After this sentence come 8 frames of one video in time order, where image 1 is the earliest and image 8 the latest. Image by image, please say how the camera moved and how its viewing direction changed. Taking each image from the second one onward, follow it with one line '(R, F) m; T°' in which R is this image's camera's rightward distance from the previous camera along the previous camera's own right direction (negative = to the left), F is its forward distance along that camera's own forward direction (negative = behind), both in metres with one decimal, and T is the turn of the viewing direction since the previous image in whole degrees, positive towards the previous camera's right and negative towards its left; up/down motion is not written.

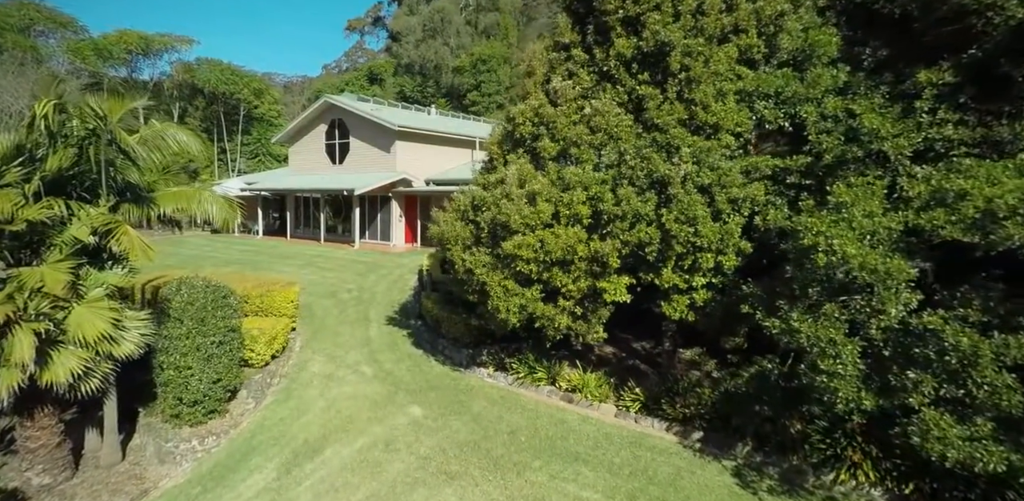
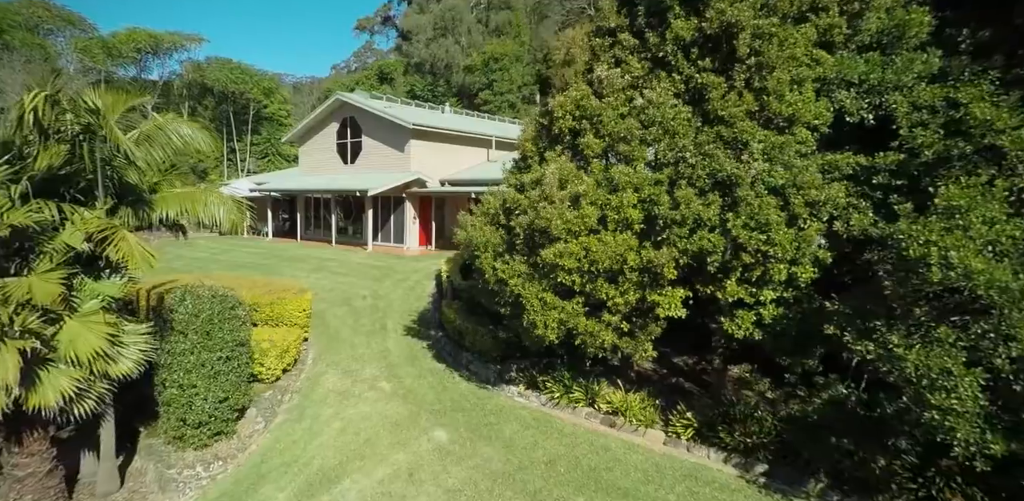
(-0.4, +0.9) m; -1°
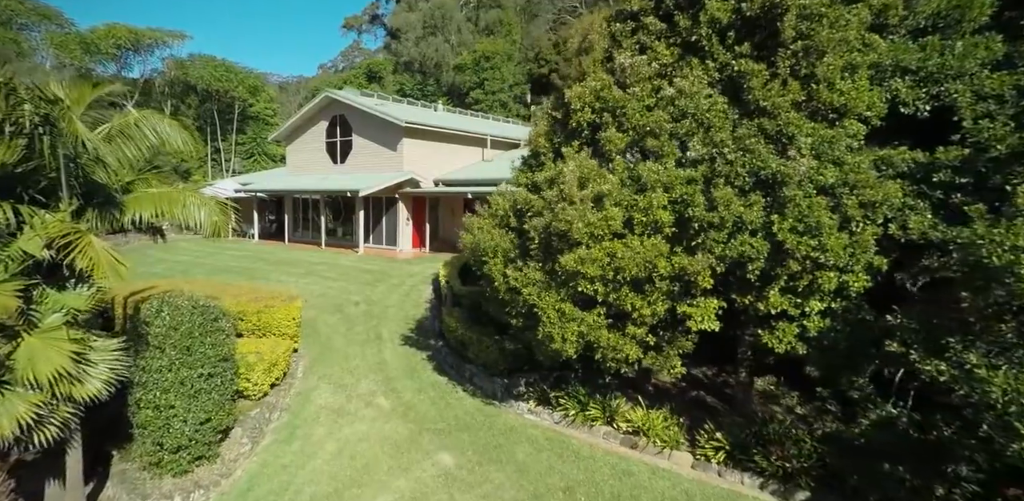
(-0.3, +0.8) m; +1°
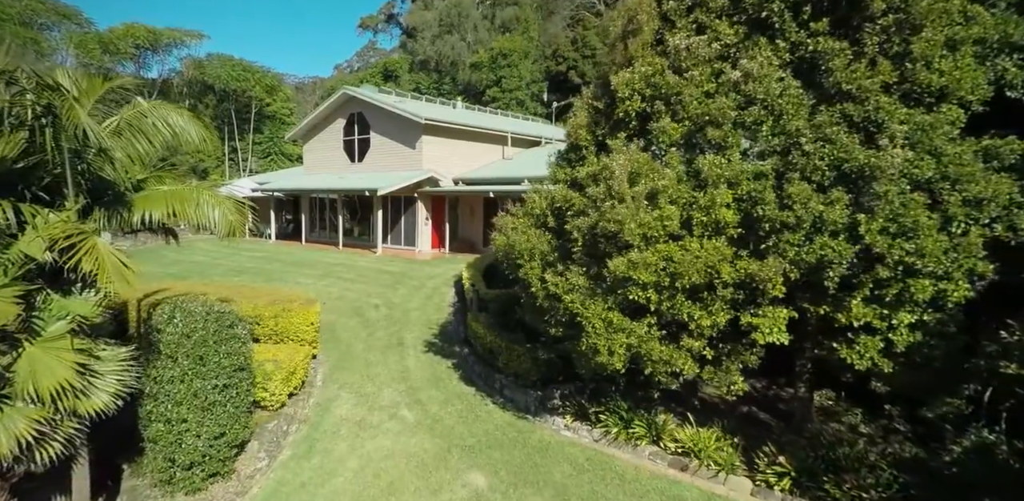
(-0.3, +0.7) m; -1°
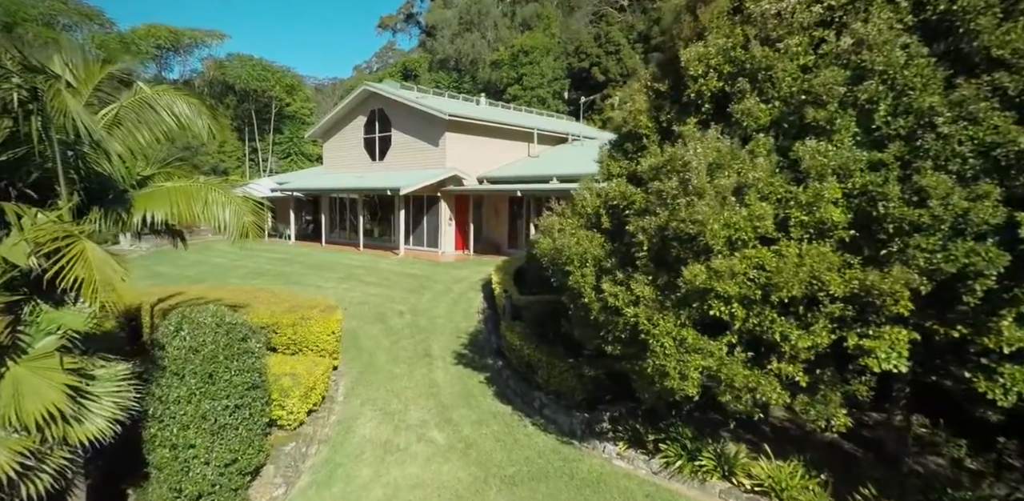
(-0.4, +1.0) m; -2°
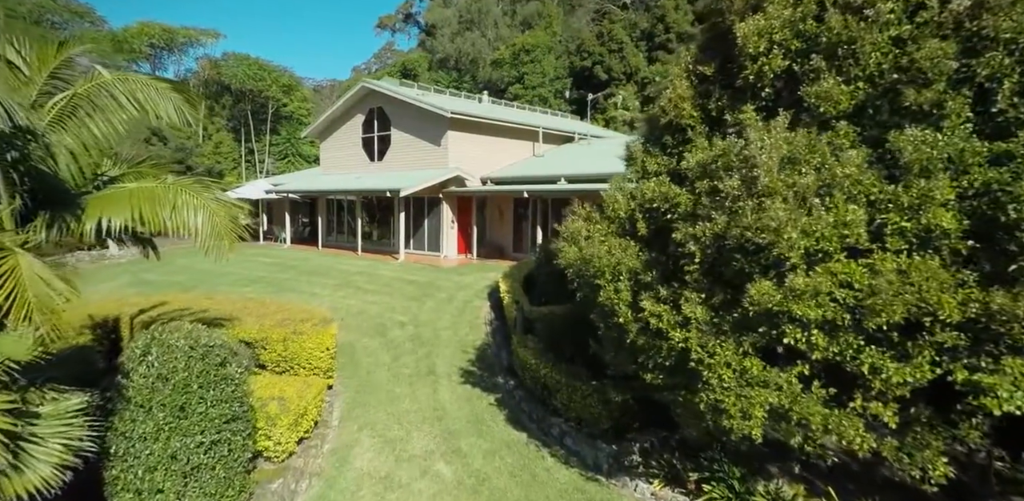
(-0.2, +1.0) m; 0°
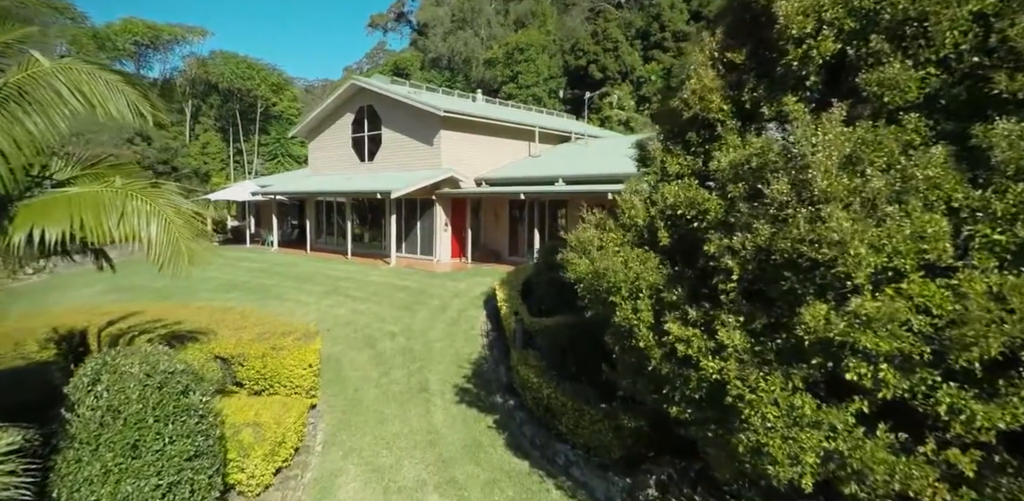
(-0.1, +0.7) m; +1°
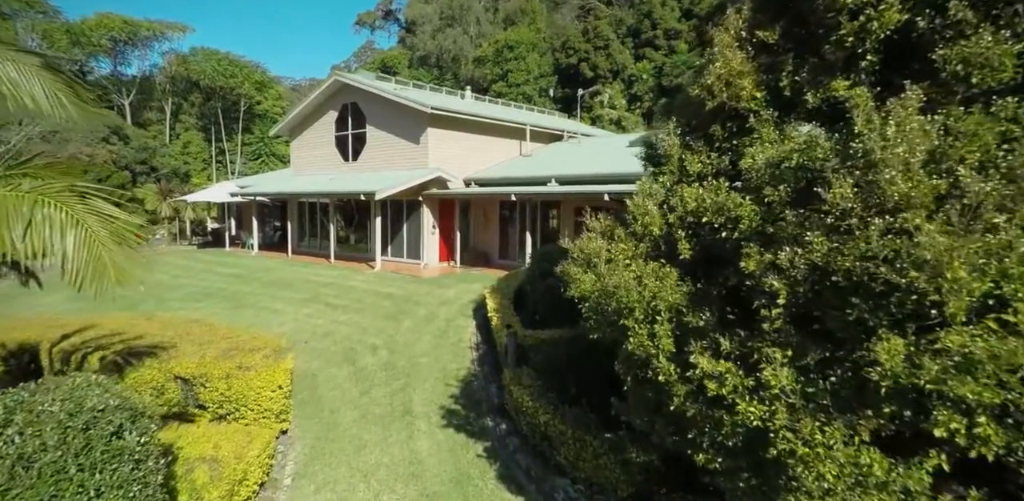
(0.0, +0.8) m; +1°
